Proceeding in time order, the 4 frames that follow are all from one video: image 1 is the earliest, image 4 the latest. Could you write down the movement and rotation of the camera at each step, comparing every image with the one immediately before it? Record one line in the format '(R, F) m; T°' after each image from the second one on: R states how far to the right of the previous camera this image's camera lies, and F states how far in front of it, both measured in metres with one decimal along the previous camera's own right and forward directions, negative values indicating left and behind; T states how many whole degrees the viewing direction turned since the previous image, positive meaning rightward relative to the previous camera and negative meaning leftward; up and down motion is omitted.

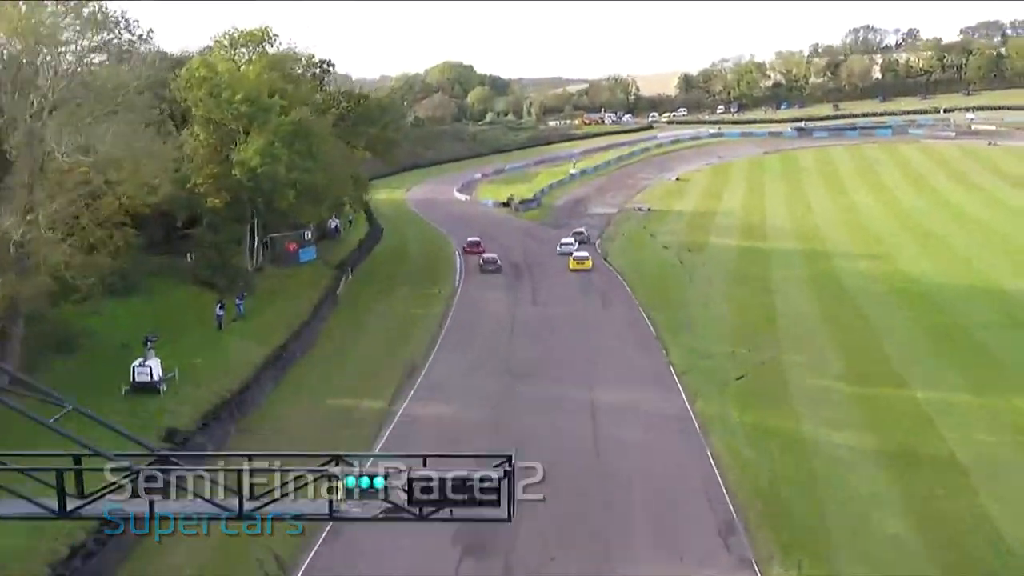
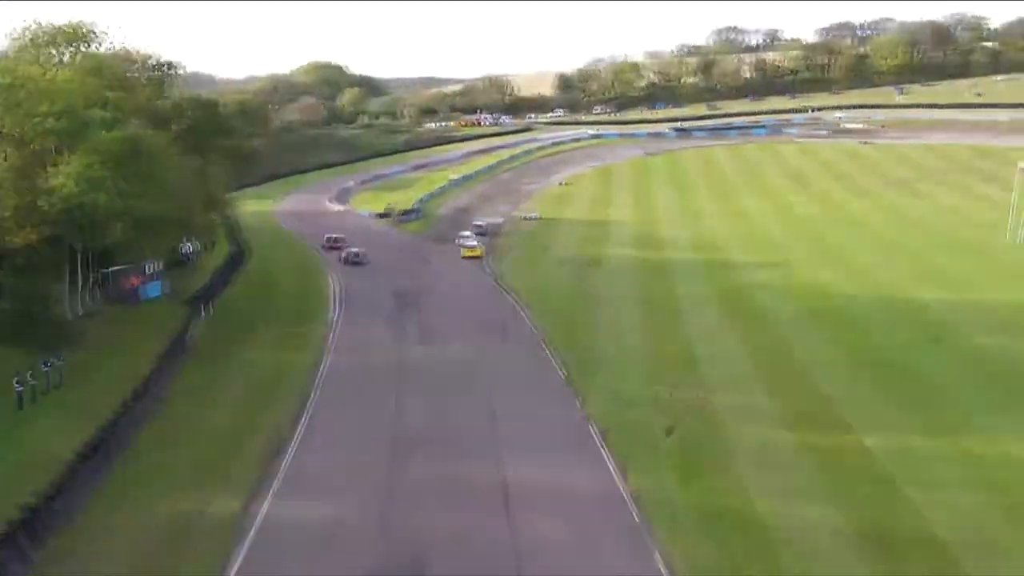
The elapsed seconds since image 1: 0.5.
(-0.1, +4.5) m; +8°
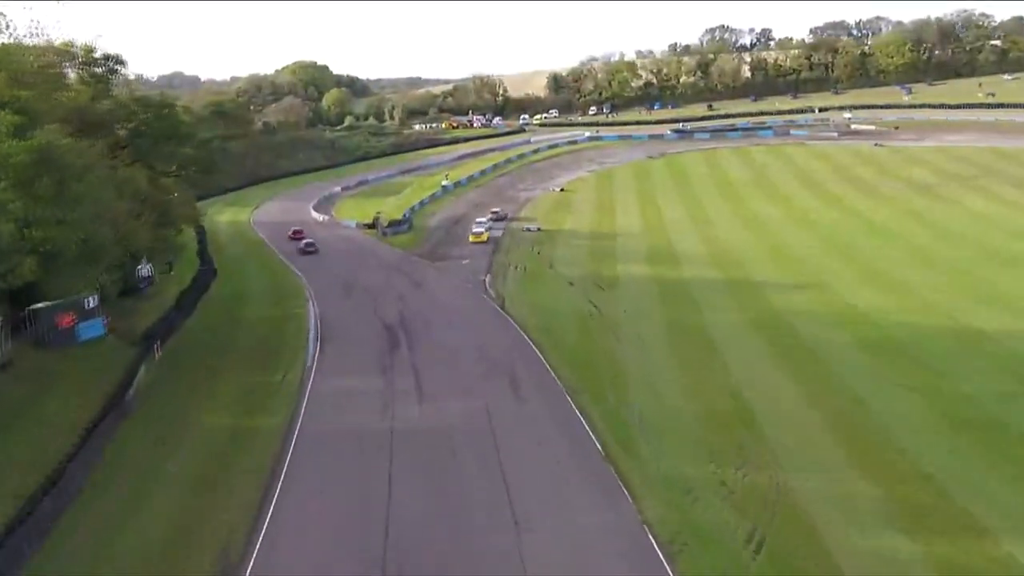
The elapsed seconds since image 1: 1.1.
(-0.8, +5.7) m; +1°
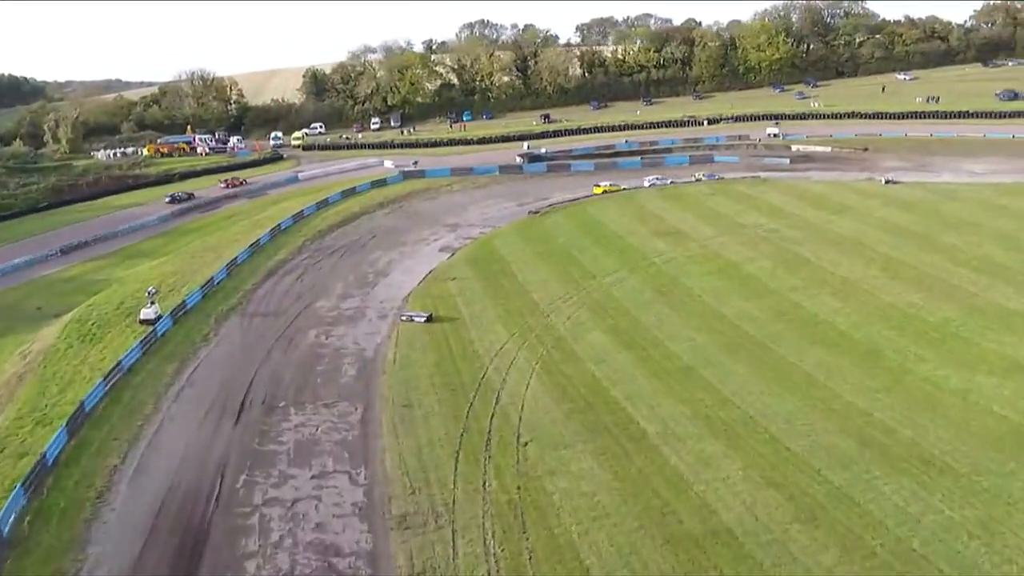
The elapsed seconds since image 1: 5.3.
(-2.7, +45.3) m; +17°
